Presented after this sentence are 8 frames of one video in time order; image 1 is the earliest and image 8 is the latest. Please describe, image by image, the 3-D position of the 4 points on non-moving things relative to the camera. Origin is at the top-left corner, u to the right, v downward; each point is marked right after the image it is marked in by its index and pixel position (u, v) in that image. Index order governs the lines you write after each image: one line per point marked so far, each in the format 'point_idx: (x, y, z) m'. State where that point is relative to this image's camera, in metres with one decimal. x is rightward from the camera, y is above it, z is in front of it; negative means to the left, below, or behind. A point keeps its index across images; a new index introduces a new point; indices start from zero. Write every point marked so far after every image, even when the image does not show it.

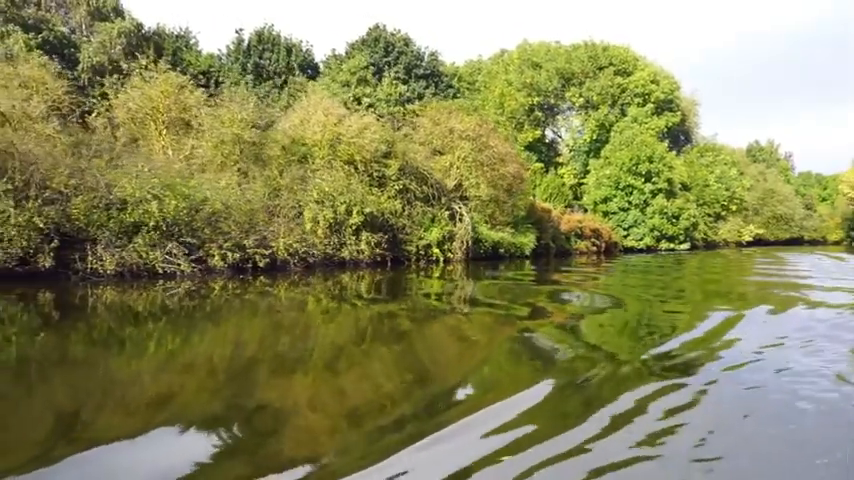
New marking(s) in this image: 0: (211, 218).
0: (-5.0, +0.4, +18.6) m
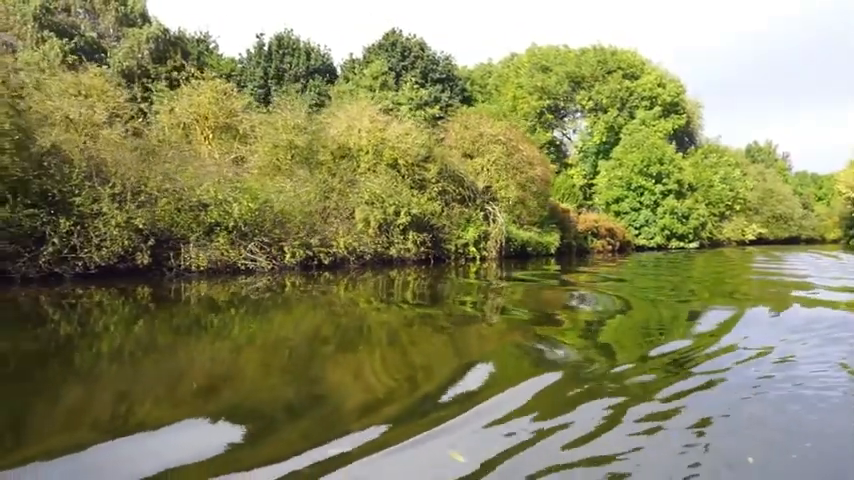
0: (-3.6, +0.4, +20.1) m
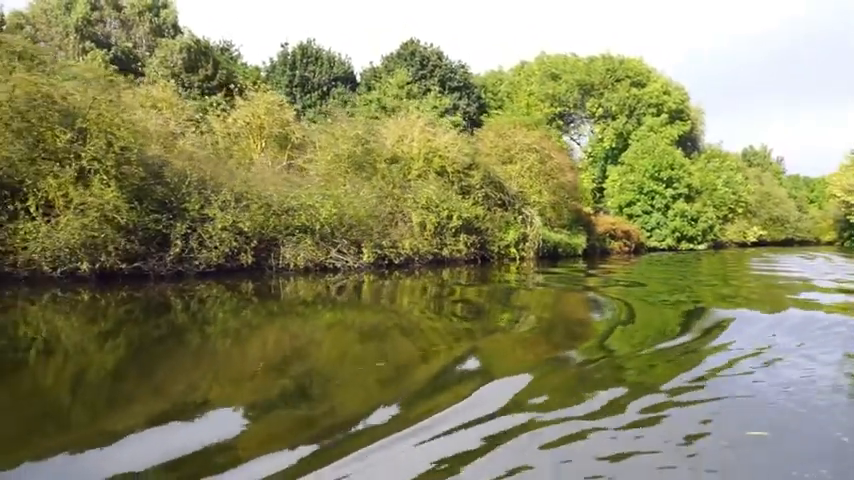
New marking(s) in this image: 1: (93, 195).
0: (-1.9, +0.4, +22.1) m
1: (-7.2, +1.0, +16.3) m
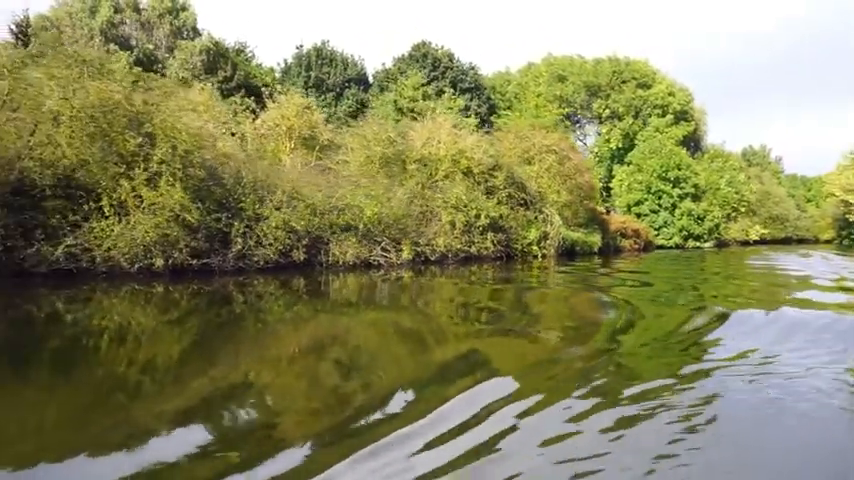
0: (-0.8, +0.5, +23.3) m
1: (-6.1, +1.0, +17.4) m
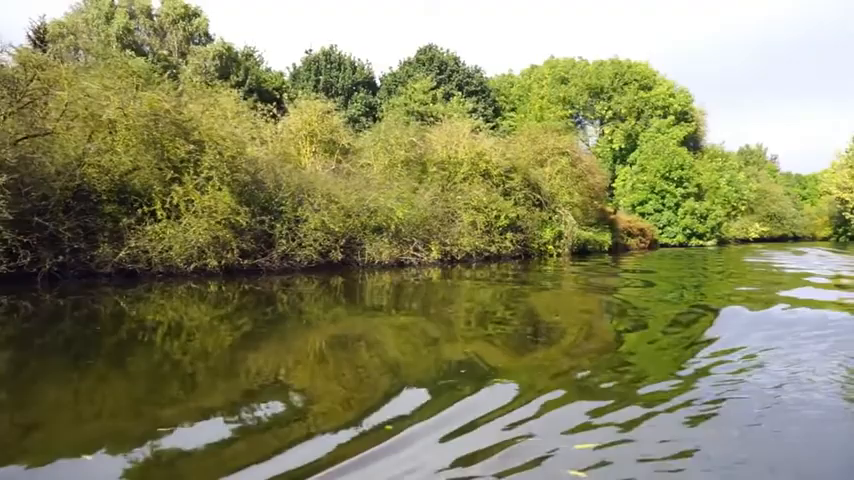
0: (0.0, +0.5, +24.3) m
1: (-5.2, +1.0, +18.4) m
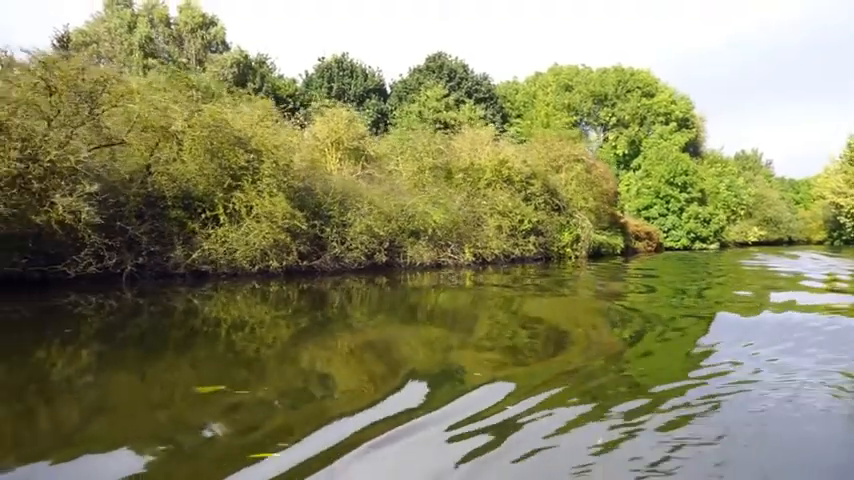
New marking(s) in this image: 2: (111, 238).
0: (+1.1, +0.3, +25.6) m
1: (-4.1, +0.9, +19.7) m
2: (-7.4, 0.0, +17.6) m
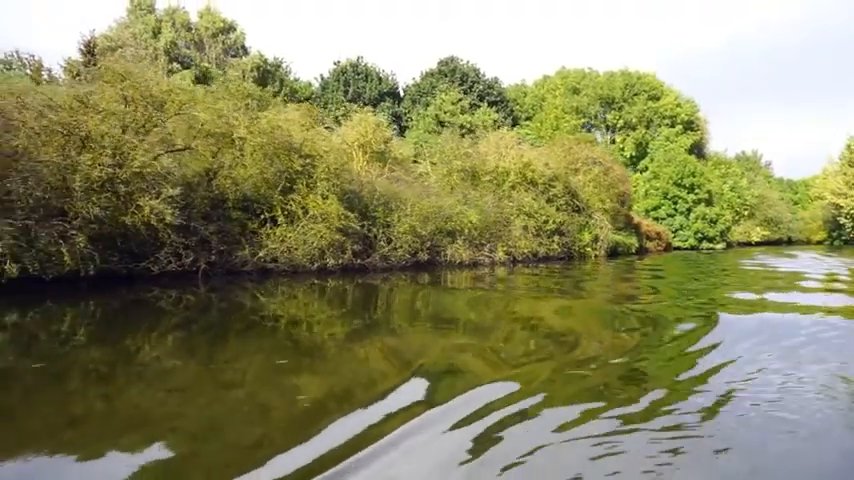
0: (+2.3, +0.4, +27.0) m
1: (-2.9, +0.9, +21.0) m
2: (-6.1, +0.1, +18.9) m
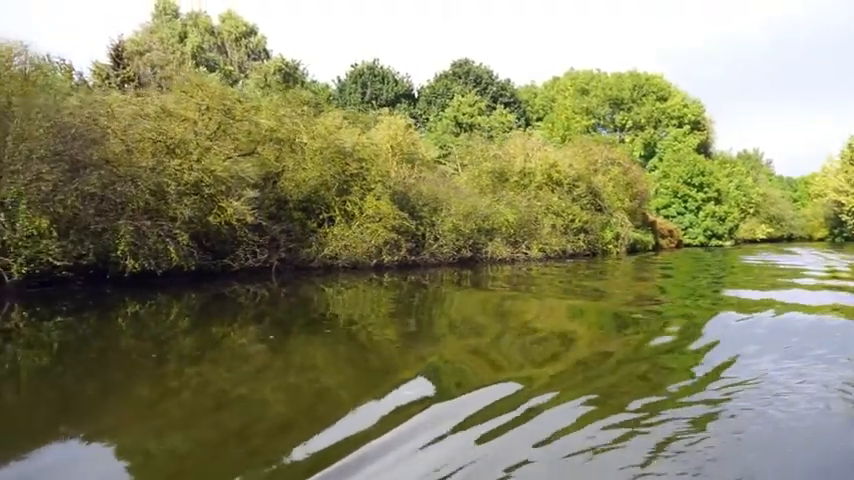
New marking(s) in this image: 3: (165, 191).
0: (+3.7, +0.4, +28.5) m
1: (-1.4, +1.0, +22.4) m
2: (-4.7, +0.1, +20.3) m
3: (-6.1, +1.2, +17.4) m
